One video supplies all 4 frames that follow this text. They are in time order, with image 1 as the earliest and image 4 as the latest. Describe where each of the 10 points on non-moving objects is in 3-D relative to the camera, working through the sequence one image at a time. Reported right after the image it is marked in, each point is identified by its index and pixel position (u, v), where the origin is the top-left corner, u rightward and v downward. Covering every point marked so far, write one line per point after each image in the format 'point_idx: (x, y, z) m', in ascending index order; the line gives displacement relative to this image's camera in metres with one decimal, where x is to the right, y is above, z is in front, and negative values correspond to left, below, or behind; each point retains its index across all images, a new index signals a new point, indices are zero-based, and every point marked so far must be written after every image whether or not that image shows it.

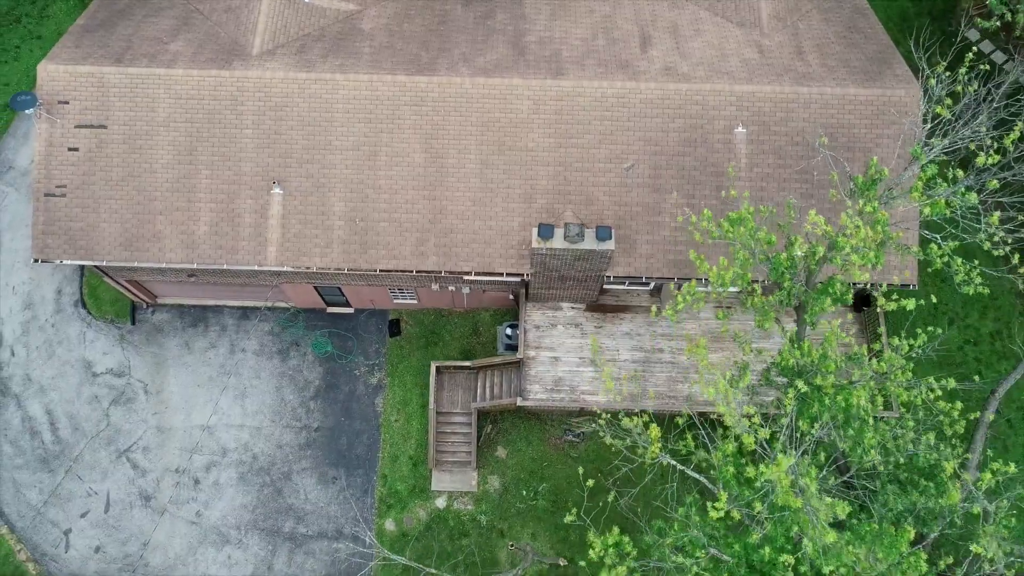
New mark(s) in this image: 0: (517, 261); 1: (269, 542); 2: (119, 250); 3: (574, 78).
0: (+0.1, +0.7, +15.8) m
1: (-7.2, -7.6, +17.9) m
2: (-10.3, +1.0, +15.6) m
3: (+1.7, +5.5, +15.9) m
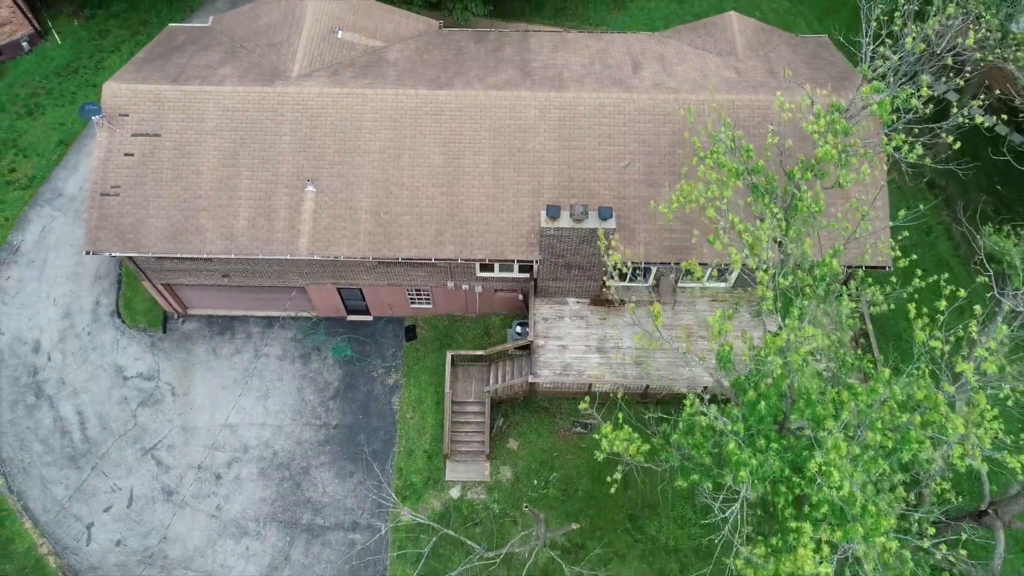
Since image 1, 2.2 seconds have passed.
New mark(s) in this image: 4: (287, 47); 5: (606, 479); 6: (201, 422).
0: (+0.4, +1.2, +17.3) m
1: (-6.8, -7.5, +18.2) m
2: (-10.0, +1.3, +17.2) m
3: (+1.9, +5.9, +18.0) m
4: (-7.3, +7.7, +19.3) m
5: (+2.9, -5.8, +18.5) m
6: (-10.3, -4.4, +19.8) m
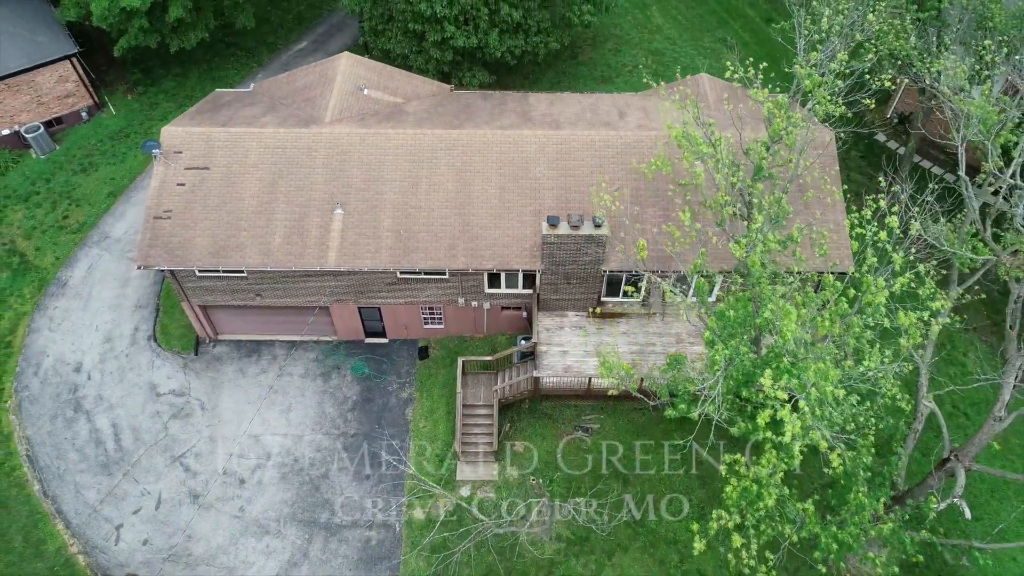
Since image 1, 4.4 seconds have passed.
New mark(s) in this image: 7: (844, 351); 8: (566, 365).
0: (+0.6, +0.9, +19.5) m
1: (-6.6, -7.8, +19.1) m
2: (-9.8, +1.0, +19.5) m
3: (+2.0, +5.5, +21.0) m
4: (-7.2, +7.0, +22.6) m
5: (+3.1, -6.1, +19.7) m
6: (-10.1, -5.1, +21.2) m
7: (+7.7, -1.4, +13.9) m
8: (+1.8, -2.6, +19.9) m
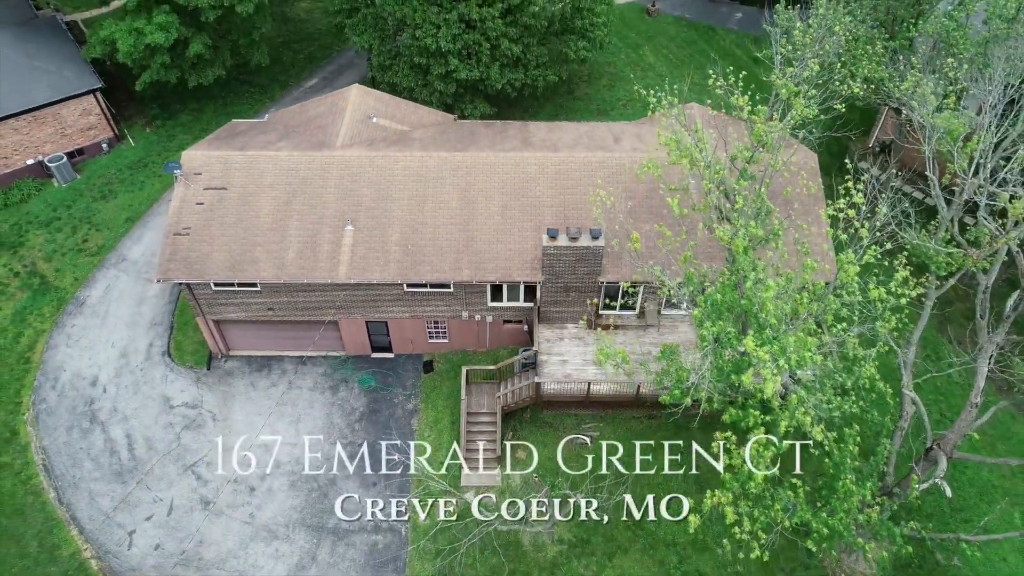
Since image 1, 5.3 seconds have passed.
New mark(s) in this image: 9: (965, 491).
0: (+0.6, +0.6, +20.6) m
1: (-6.5, -8.2, +19.6) m
2: (-9.8, +0.6, +20.5) m
3: (+2.0, +5.1, +22.4) m
4: (-7.2, +6.4, +24.0) m
5: (+3.2, -6.5, +20.3) m
6: (-10.0, -5.6, +21.8) m
7: (+7.8, -1.4, +14.8) m
8: (+1.9, -3.0, +20.7) m
9: (+14.2, -6.3, +18.8) m
